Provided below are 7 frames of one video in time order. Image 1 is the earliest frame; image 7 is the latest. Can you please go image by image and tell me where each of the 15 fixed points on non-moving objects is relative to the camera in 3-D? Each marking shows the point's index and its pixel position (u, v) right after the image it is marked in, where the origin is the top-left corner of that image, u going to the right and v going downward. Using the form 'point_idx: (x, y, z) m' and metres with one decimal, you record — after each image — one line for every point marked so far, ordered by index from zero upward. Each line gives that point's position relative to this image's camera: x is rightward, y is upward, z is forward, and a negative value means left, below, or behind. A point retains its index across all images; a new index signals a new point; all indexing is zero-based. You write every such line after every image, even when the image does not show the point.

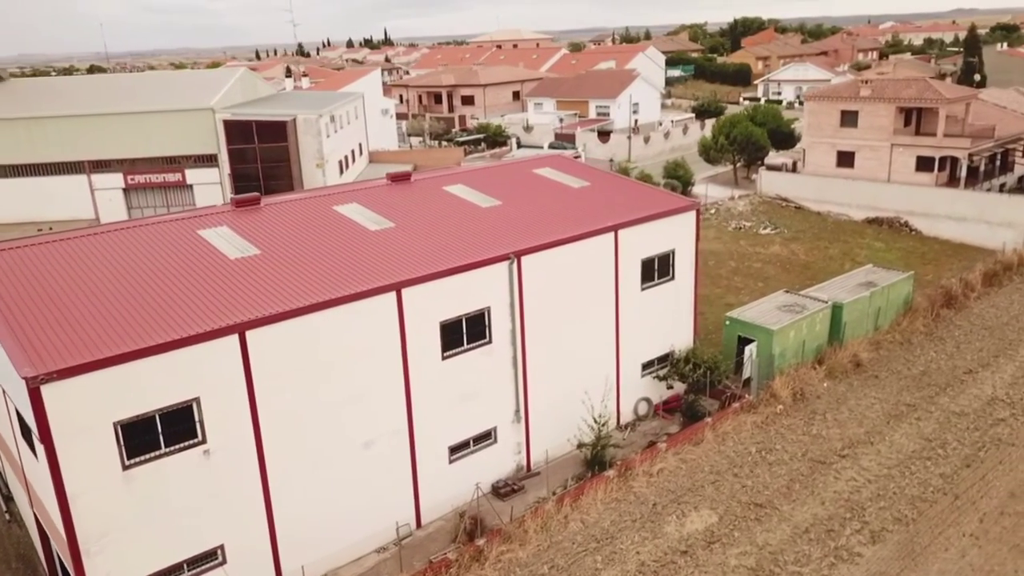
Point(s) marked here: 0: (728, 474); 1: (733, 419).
0: (+3.9, -3.4, +14.8) m
1: (+4.4, -2.7, +16.6) m
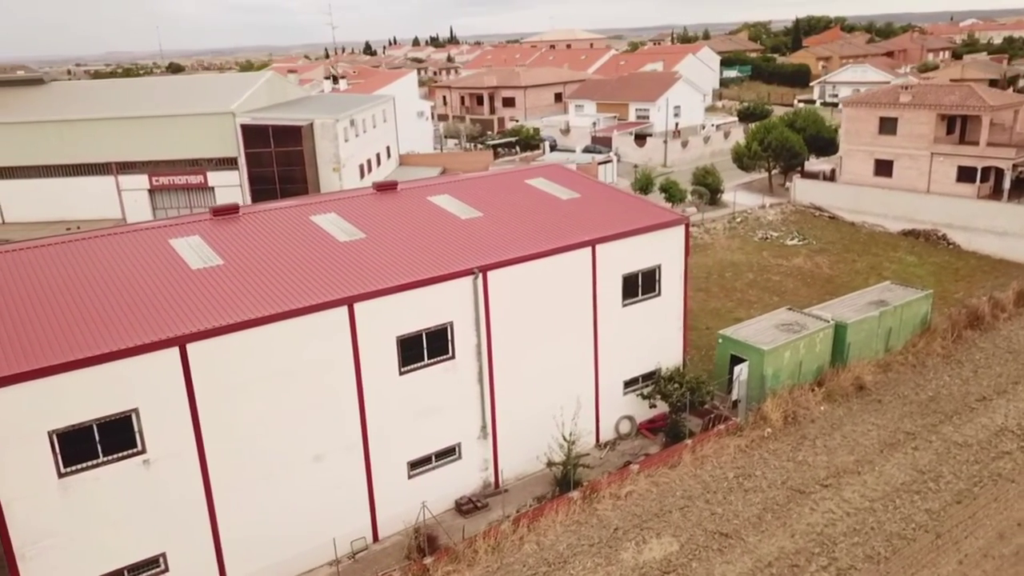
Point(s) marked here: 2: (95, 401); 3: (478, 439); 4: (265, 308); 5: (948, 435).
0: (+3.3, -3.7, +14.3) m
1: (+4.0, -3.0, +16.1) m
2: (-5.4, -1.5, +10.5) m
3: (-0.6, -2.7, +14.5) m
4: (-3.7, -0.3, +12.0) m
5: (+8.8, -3.0, +16.5) m
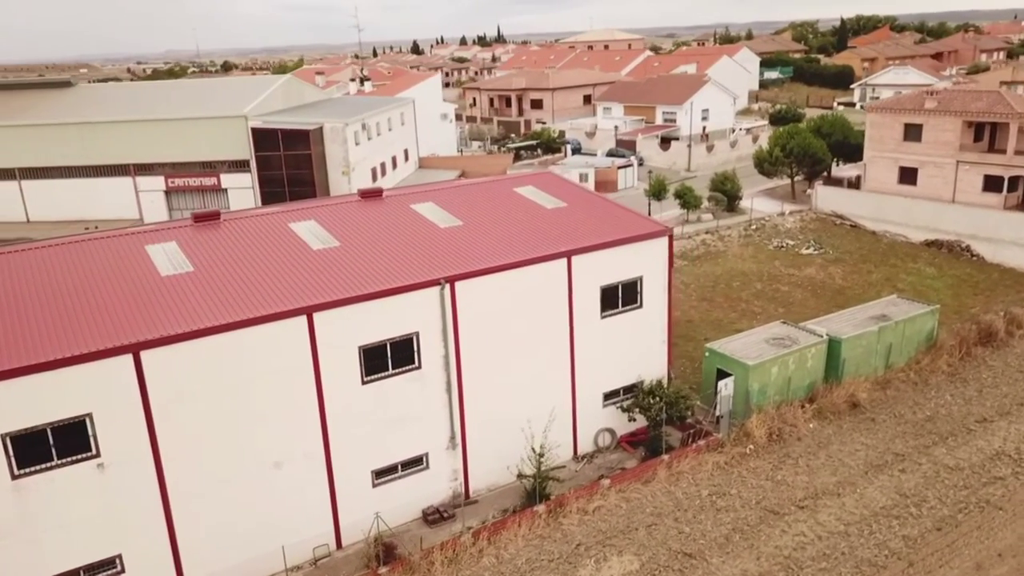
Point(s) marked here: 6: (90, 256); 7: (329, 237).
0: (+2.7, -4.0, +14.1) m
1: (+3.5, -3.3, +15.8) m
2: (-6.2, -1.6, +10.8) m
3: (-1.2, -2.8, +14.4) m
4: (-4.3, -0.4, +12.2) m
5: (+8.3, -3.3, +15.9) m
6: (-7.0, +0.5, +13.6) m
7: (-3.4, +0.9, +15.0) m
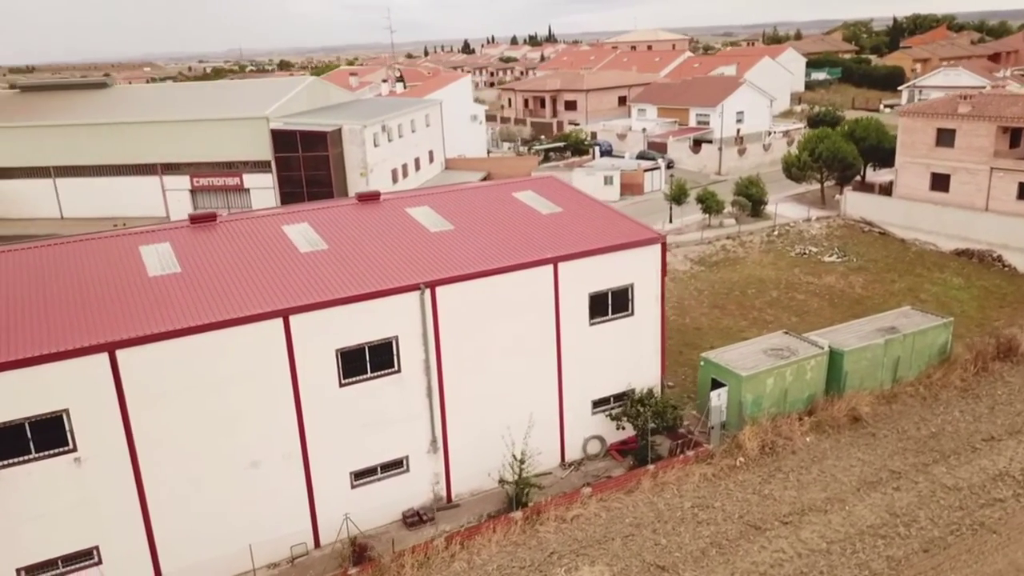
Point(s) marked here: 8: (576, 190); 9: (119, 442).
0: (+2.3, -4.1, +14.0) m
1: (+3.2, -3.4, +15.6) m
2: (-6.7, -1.6, +11.2) m
3: (-1.5, -2.9, +14.5) m
4: (-4.7, -0.5, +12.5) m
5: (+8.0, -3.6, +15.4) m
6: (-7.3, +0.5, +14.0) m
7: (-3.6, +0.9, +15.2) m
8: (+1.5, +2.2, +18.4) m
9: (-5.7, -2.2, +11.9) m
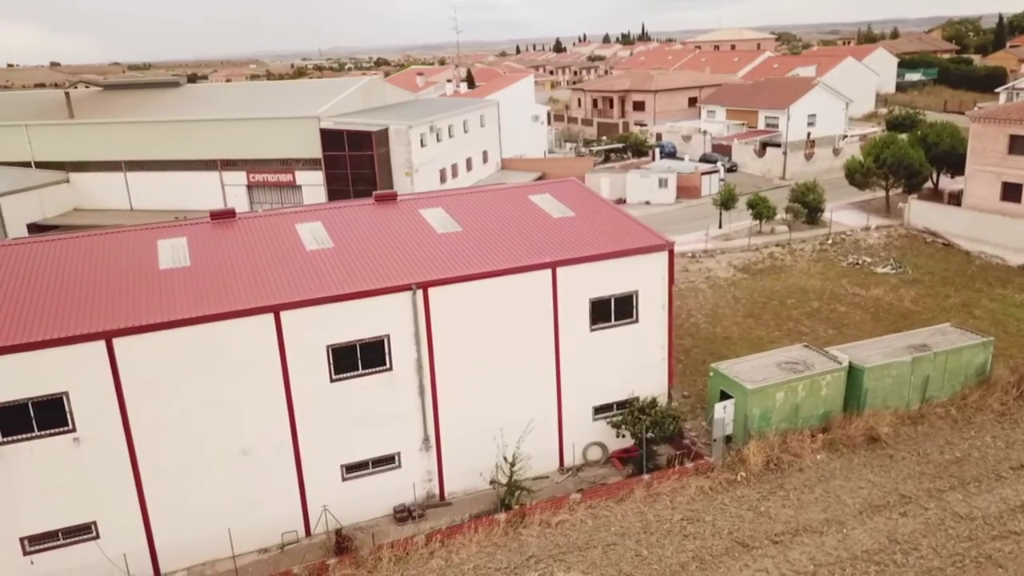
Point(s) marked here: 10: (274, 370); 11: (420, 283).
0: (+2.0, -4.2, +13.8) m
1: (+3.1, -3.6, +15.4) m
2: (-7.2, -1.4, +12.0) m
3: (-1.7, -2.9, +14.8) m
4: (-5.0, -0.4, +13.1) m
5: (+7.9, -3.9, +14.7) m
6: (-7.4, +0.7, +14.9) m
7: (-3.6, +1.0, +15.7) m
8: (+1.9, +2.1, +18.3) m
9: (-6.1, -2.1, +12.7) m
10: (-3.9, -1.4, +13.6) m
11: (-1.6, +0.1, +14.2) m
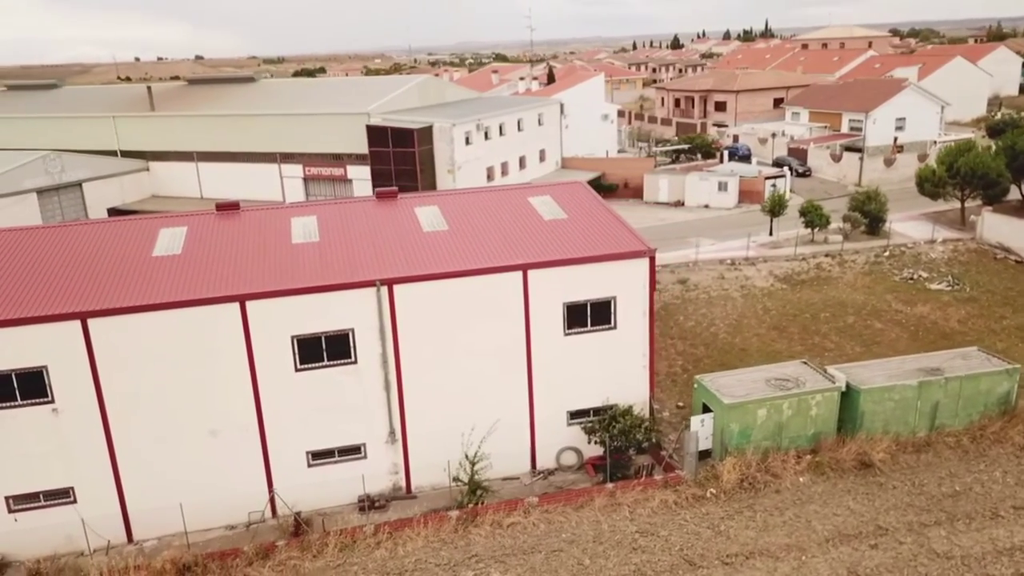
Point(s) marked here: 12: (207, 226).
0: (+1.1, -4.3, +13.7) m
1: (+2.4, -3.7, +15.1) m
2: (-8.1, -1.1, +13.2) m
3: (-2.3, -2.9, +15.2) m
4: (-5.8, -0.1, +13.9) m
5: (+7.0, -4.2, +13.7) m
6: (-7.8, +1.0, +16.1) m
7: (-3.9, +1.1, +16.3) m
8: (+1.8, +2.0, +18.1) m
9: (-7.0, -1.8, +13.7) m
10: (-4.7, -1.2, +14.3) m
11: (-2.2, +0.1, +14.6) m
12: (-6.2, +1.3, +16.7) m
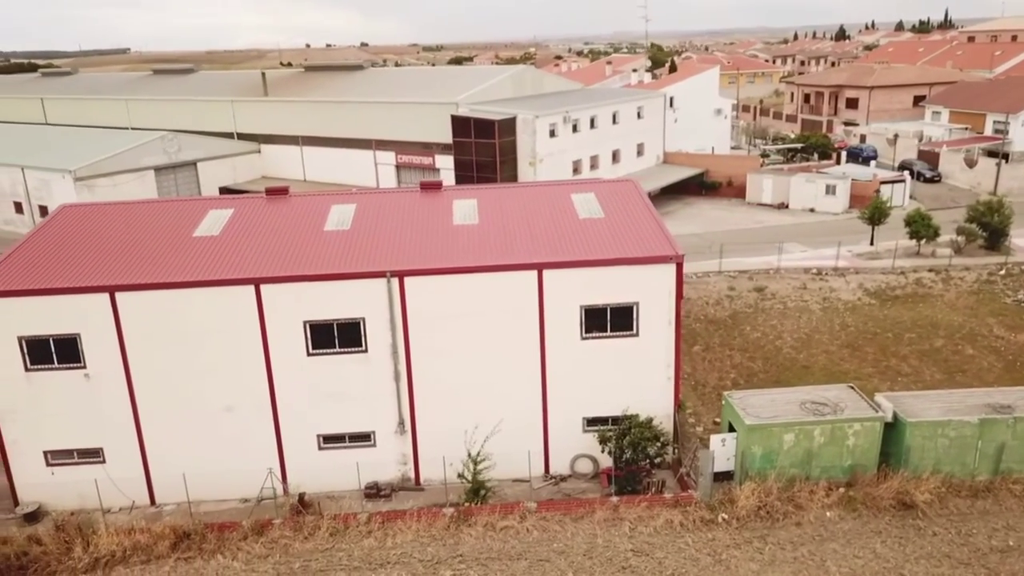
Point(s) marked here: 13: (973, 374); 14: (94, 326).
0: (+0.8, -4.4, +13.3) m
1: (+2.4, -3.9, +14.3) m
2: (-8.1, -0.6, +14.3) m
3: (-2.2, -2.7, +15.3) m
4: (-5.6, +0.2, +14.6) m
5: (+6.7, -4.6, +12.2) m
6: (-7.2, +1.5, +17.0) m
7: (-3.3, +1.4, +16.6) m
8: (+2.7, +1.9, +17.3) m
9: (-7.0, -1.4, +14.6) m
10: (-4.5, -0.9, +14.7) m
11: (-2.0, +0.3, +14.6) m
12: (-5.5, +1.7, +17.3) m
13: (+10.6, -2.0, +18.8) m
14: (-7.3, -0.6, +14.4) m
